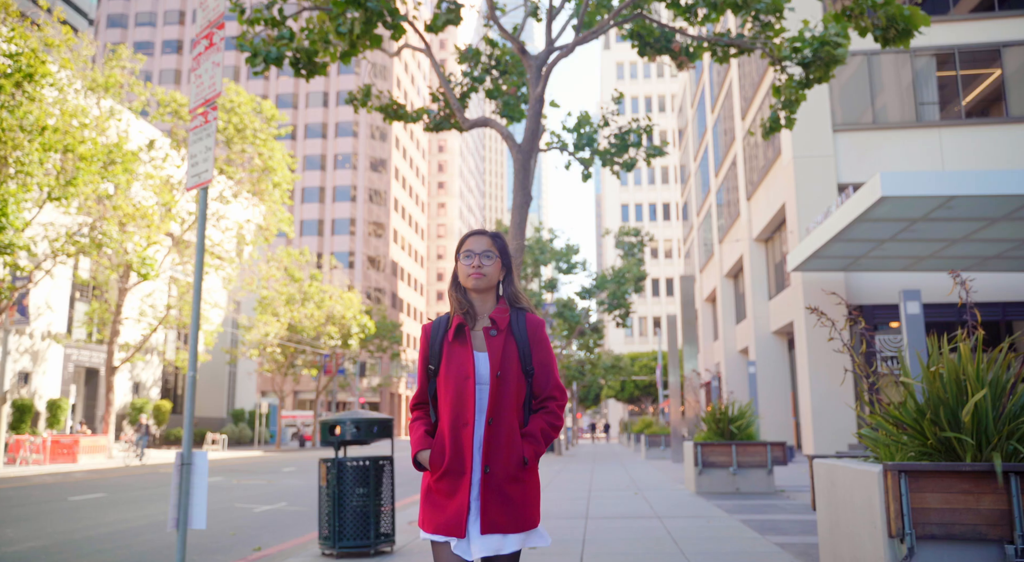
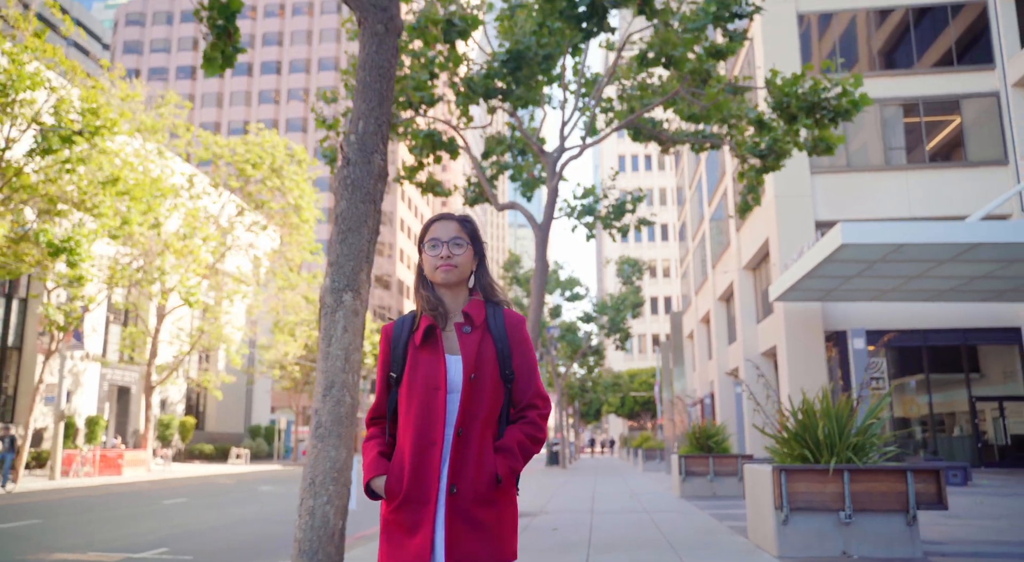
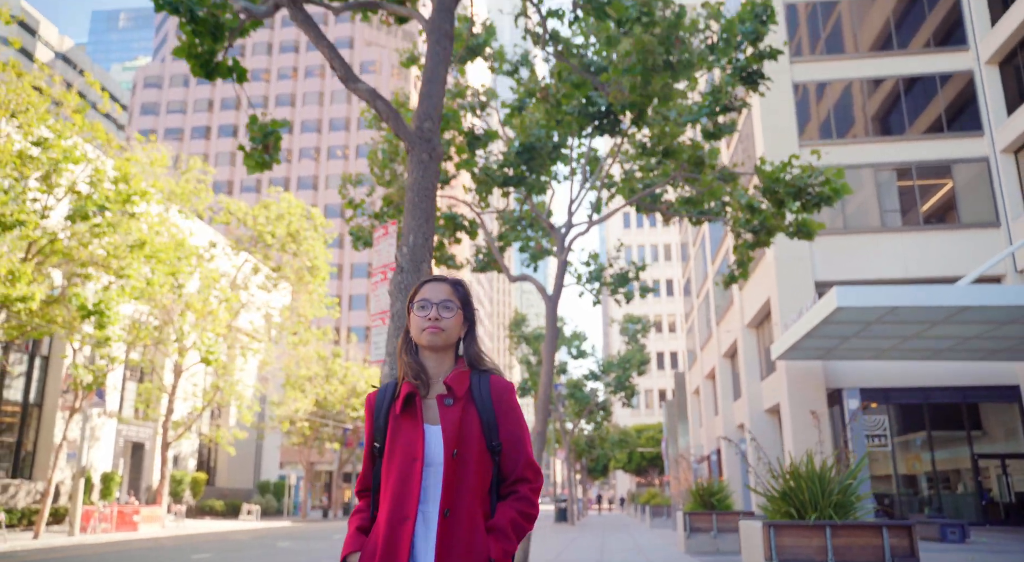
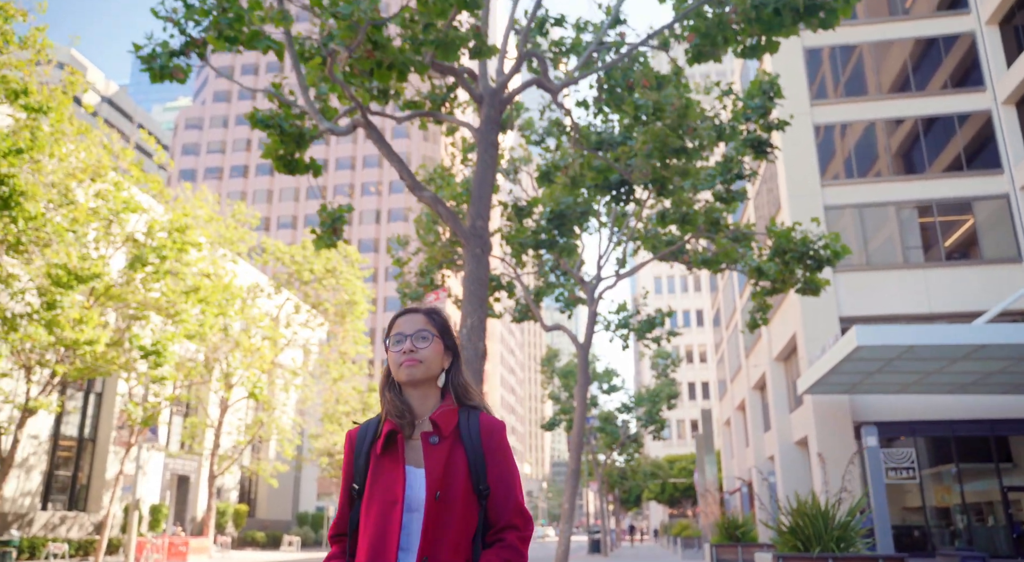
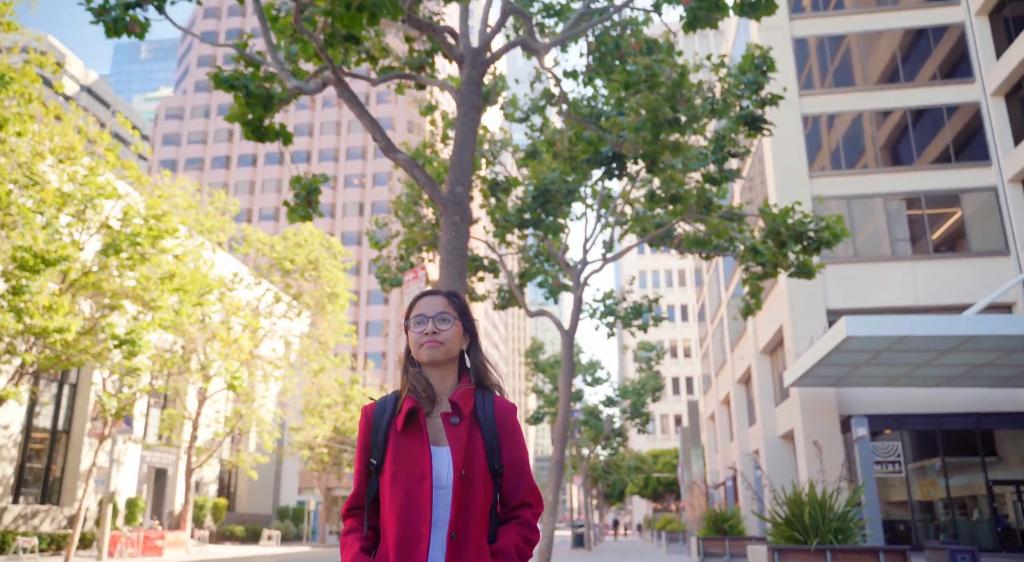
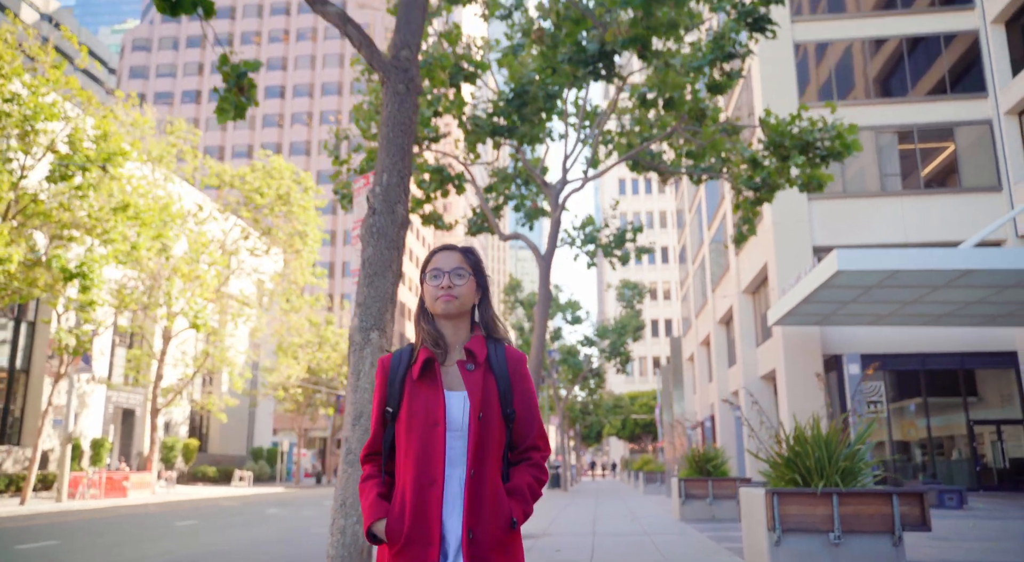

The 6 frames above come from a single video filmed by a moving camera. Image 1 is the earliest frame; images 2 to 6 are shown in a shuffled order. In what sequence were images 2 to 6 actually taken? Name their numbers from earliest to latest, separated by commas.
2, 6, 3, 5, 4
